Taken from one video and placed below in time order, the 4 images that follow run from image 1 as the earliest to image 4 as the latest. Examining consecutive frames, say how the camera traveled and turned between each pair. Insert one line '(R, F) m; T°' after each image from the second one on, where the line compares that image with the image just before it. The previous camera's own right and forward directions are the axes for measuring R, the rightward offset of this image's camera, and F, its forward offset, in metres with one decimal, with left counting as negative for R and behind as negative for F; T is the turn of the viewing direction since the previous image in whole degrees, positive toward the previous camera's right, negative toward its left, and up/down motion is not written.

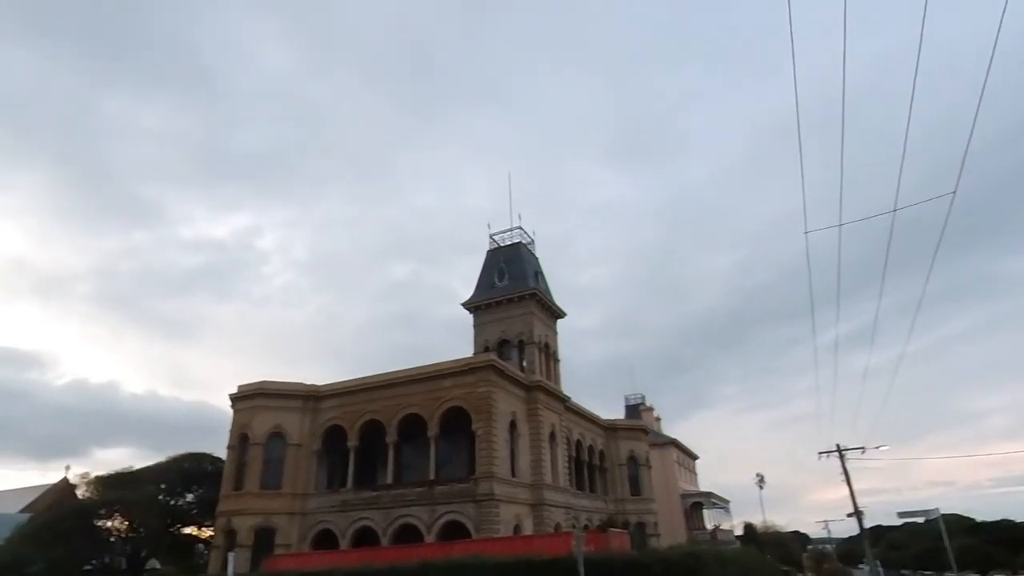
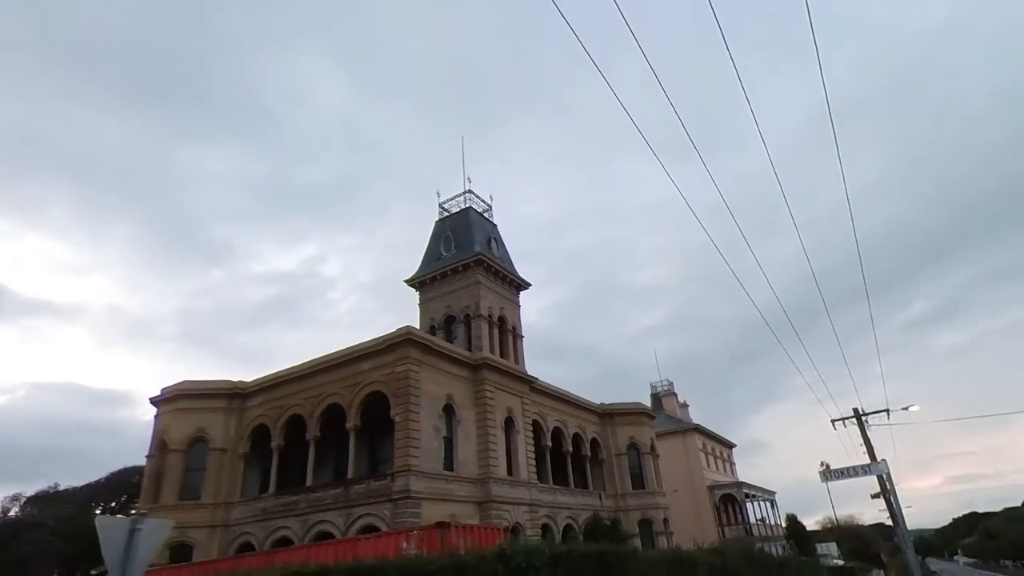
(+5.1, +4.4) m; -5°
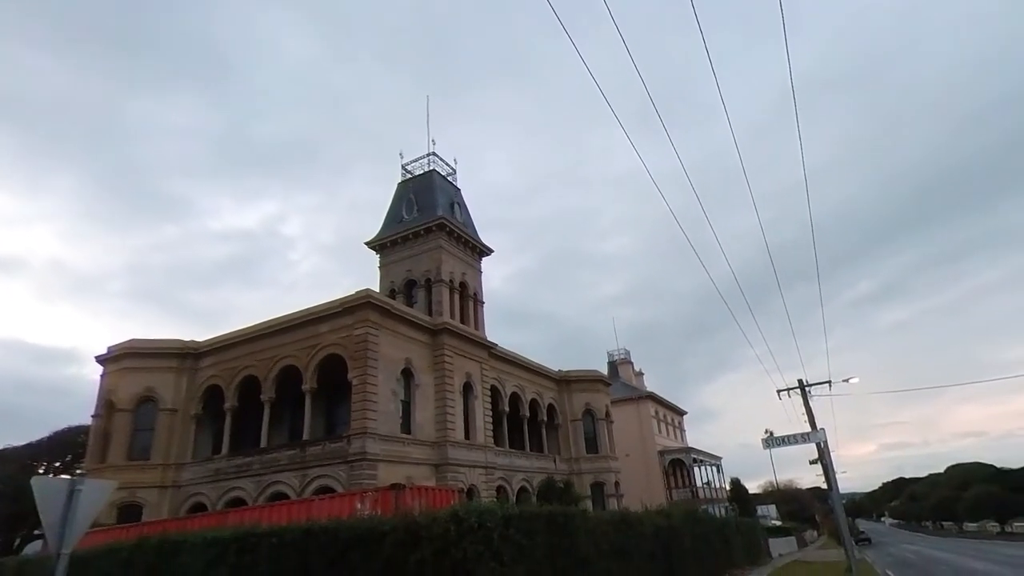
(0.0, 0.0) m; +4°
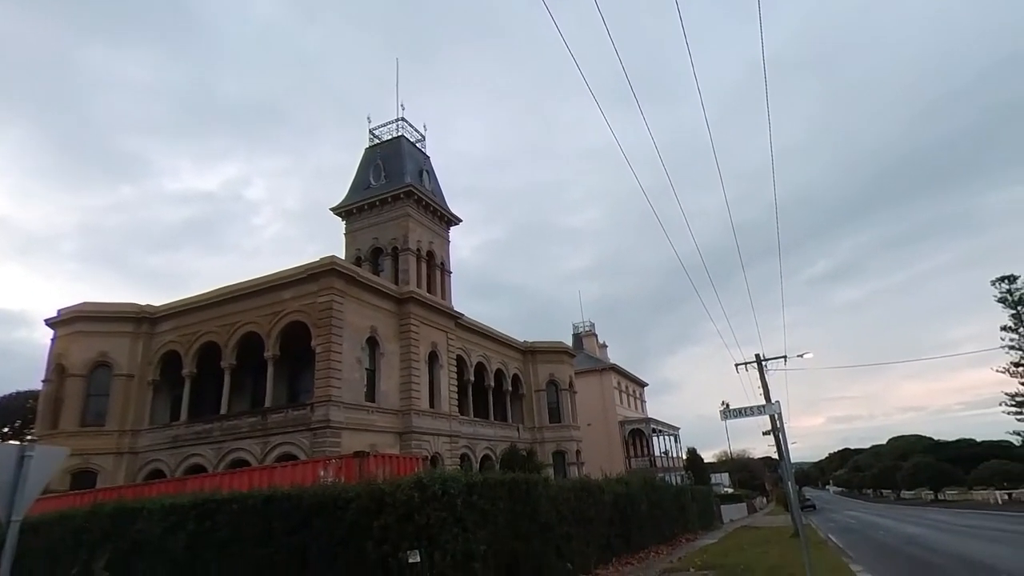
(0.0, 0.0) m; +3°
